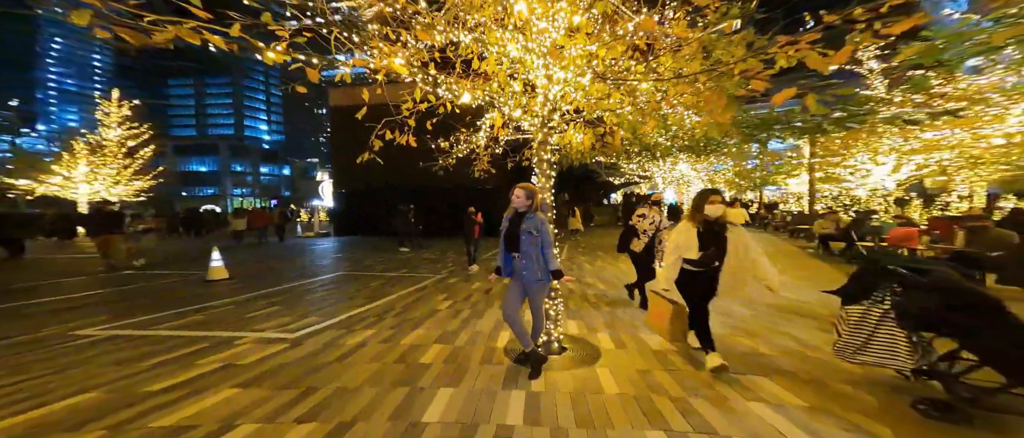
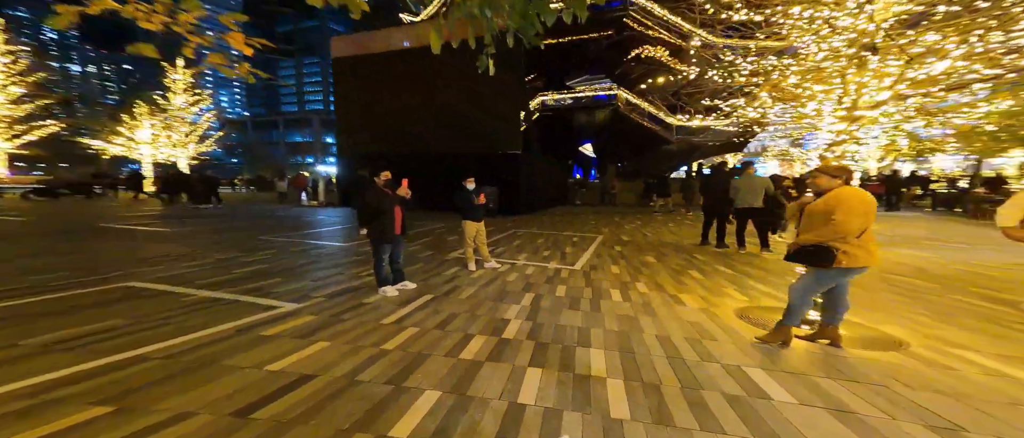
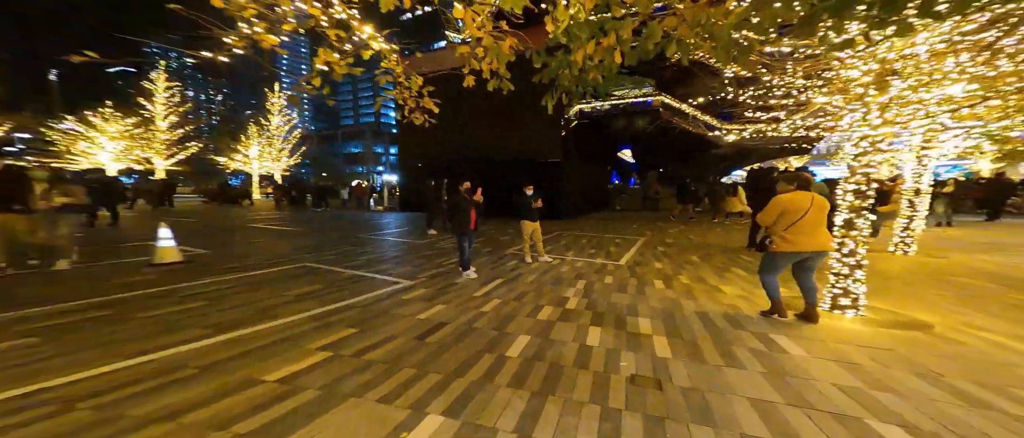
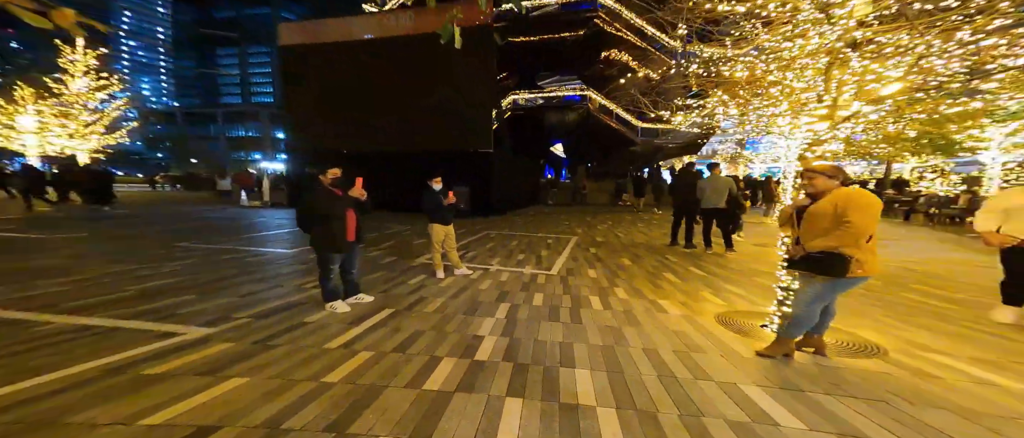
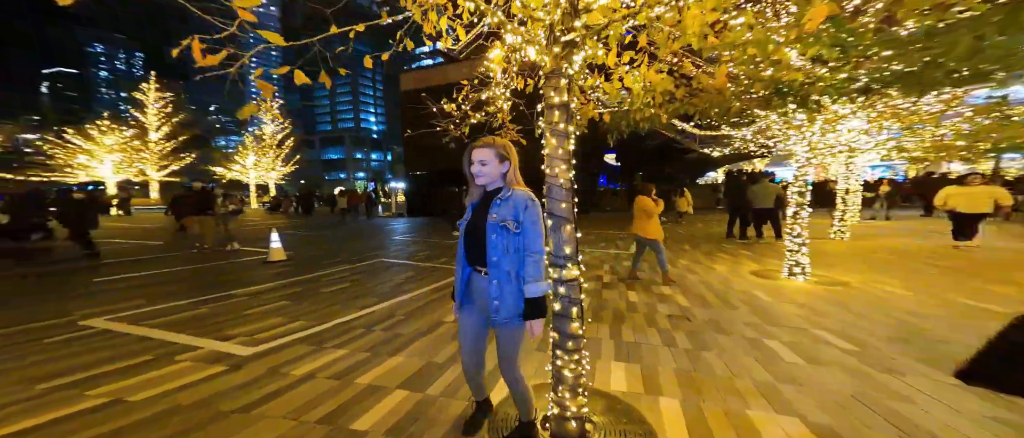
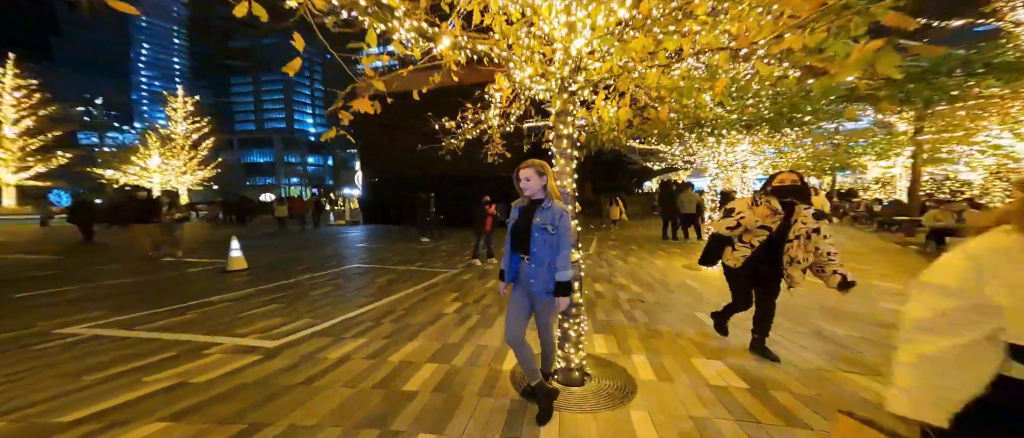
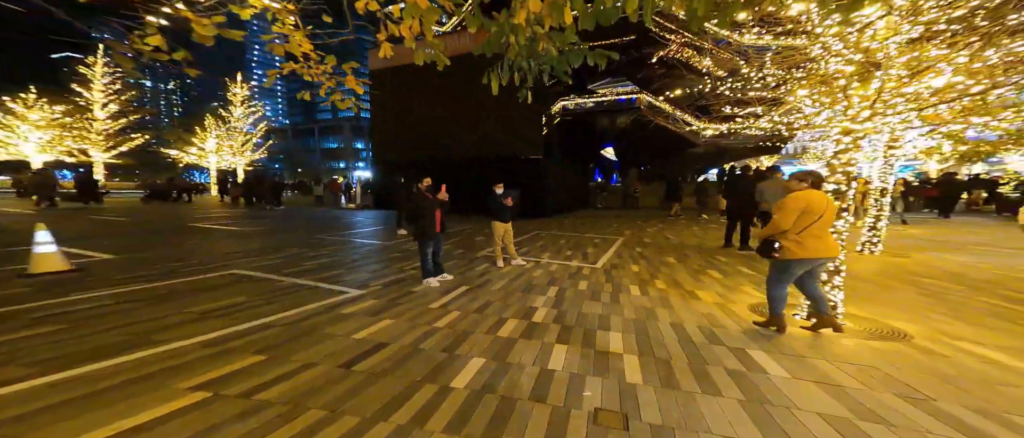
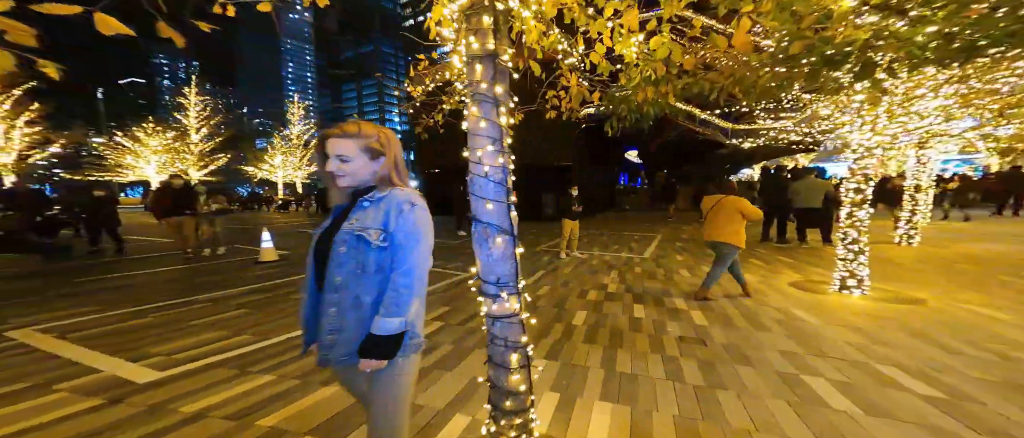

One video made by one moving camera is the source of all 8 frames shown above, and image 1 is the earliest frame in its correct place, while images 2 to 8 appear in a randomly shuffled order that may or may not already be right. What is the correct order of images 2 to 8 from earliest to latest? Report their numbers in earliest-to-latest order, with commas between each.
6, 5, 8, 3, 7, 2, 4
